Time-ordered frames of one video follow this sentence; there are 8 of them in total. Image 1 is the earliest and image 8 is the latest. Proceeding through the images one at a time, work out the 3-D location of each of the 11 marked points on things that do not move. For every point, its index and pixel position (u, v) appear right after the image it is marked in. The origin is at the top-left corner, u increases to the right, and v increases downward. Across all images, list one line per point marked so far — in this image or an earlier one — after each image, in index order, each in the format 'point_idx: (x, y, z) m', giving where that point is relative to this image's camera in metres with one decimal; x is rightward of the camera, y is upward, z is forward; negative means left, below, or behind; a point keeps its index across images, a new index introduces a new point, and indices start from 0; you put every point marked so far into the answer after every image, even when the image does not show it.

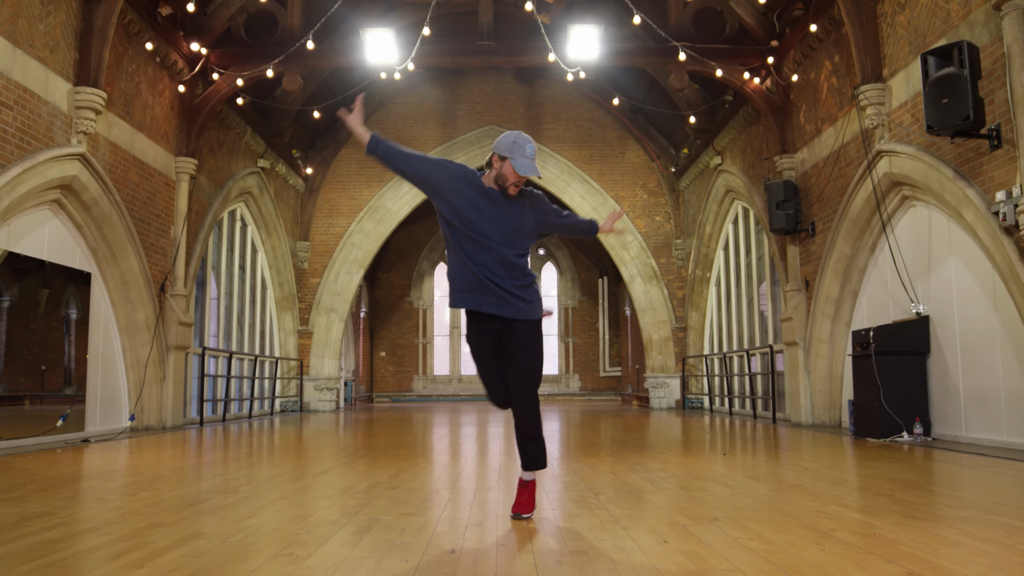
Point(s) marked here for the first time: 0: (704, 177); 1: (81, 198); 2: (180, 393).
0: (+3.0, +1.7, +13.1) m
1: (-3.7, +0.8, +7.3) m
2: (-3.5, -1.1, +9.0) m
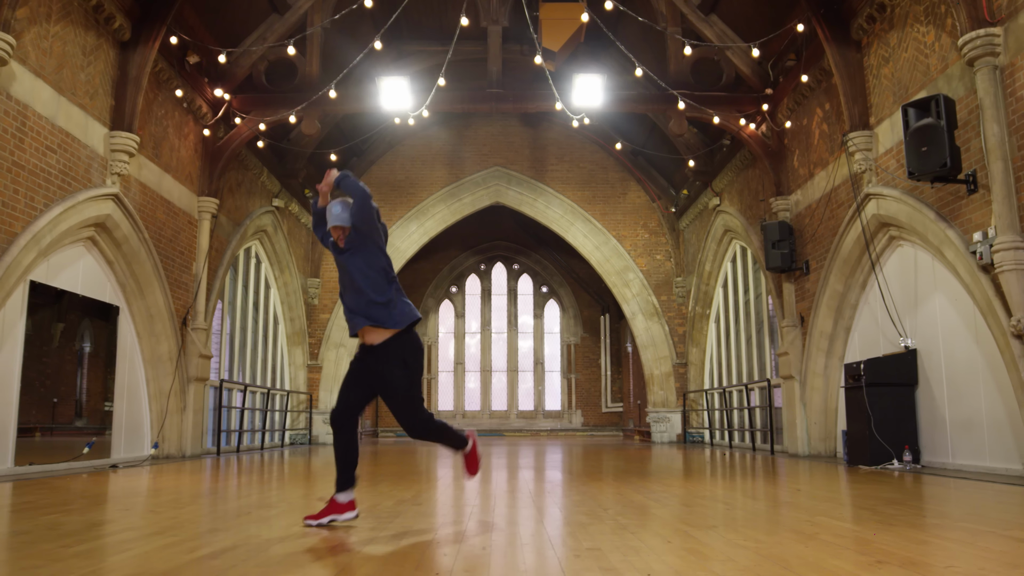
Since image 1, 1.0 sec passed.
0: (+3.1, +1.1, +13.5) m
1: (-3.7, +0.5, +7.7) m
2: (-3.5, -1.5, +9.3) m
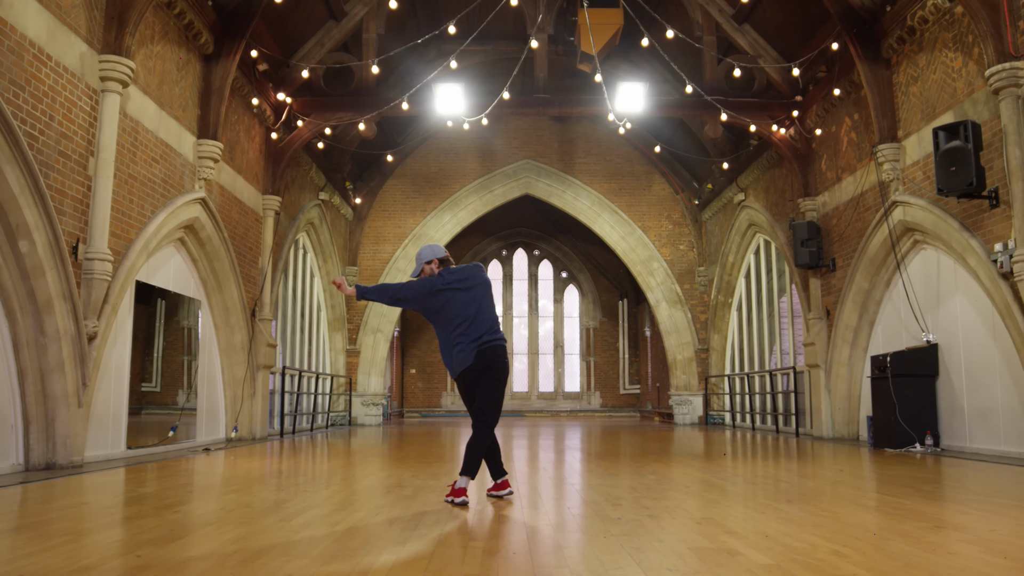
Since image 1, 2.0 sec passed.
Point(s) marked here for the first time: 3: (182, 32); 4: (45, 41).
0: (+3.6, +1.3, +14.2) m
1: (-3.1, +0.5, +8.4) m
2: (-2.9, -1.4, +10.1) m
3: (-3.0, +2.3, +7.8) m
4: (-3.1, +1.6, +5.5) m
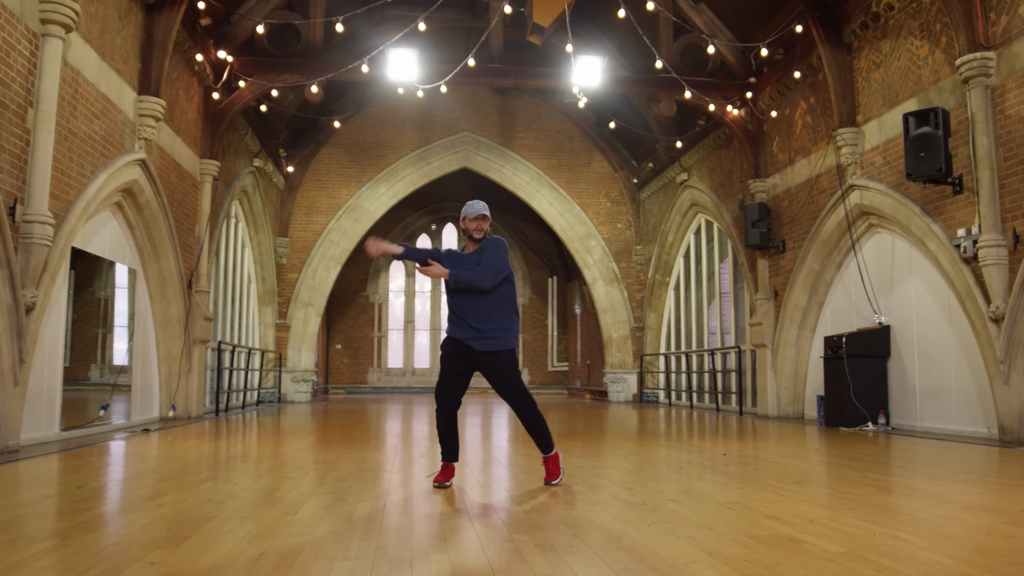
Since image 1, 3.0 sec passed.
0: (+2.6, +1.6, +14.3) m
1: (-3.5, +0.8, +7.8) m
2: (-3.5, -1.1, +9.5) m
3: (-3.3, +2.6, +7.2) m
4: (-3.1, +1.8, +5.0) m
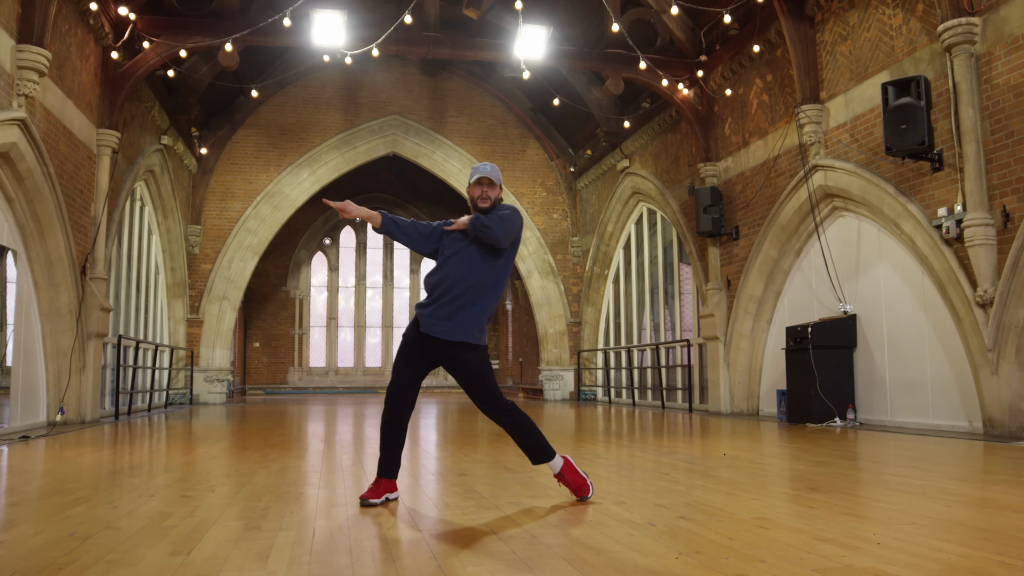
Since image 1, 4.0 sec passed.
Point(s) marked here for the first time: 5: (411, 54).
0: (+1.5, +1.8, +13.7) m
1: (-3.9, +1.0, +6.7) m
2: (-4.1, -0.9, +8.4) m
3: (-3.7, +2.8, +6.1) m
4: (-3.3, +2.0, +3.9) m
5: (-1.2, +2.8, +10.0) m
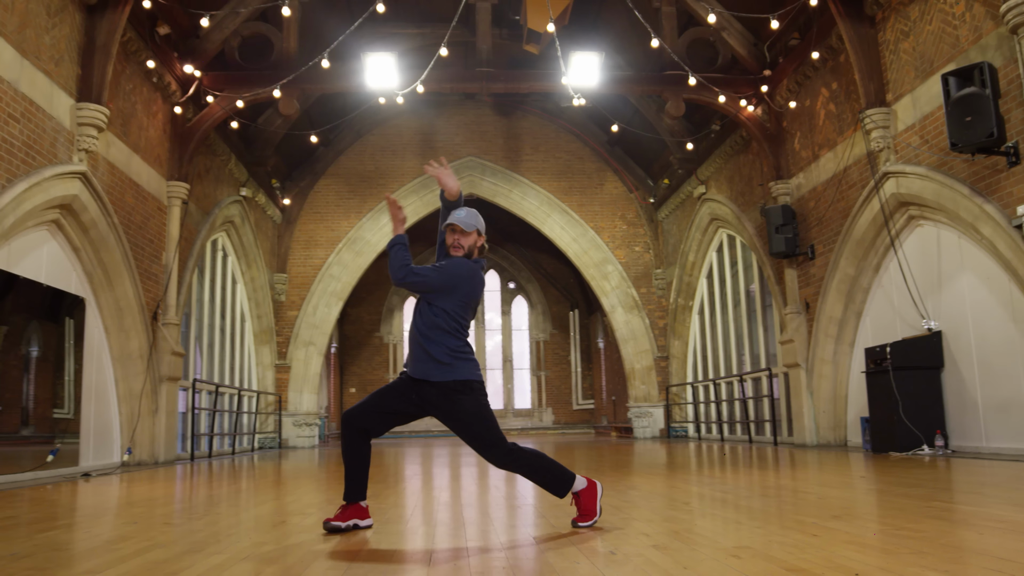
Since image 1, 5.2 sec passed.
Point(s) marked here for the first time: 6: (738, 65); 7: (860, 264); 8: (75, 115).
0: (+2.7, +1.3, +13.3) m
1: (-3.6, +0.6, +7.0) m
2: (-3.5, -1.4, +8.7) m
3: (-3.5, +2.4, +6.5) m
4: (-3.4, +1.7, +4.2) m
5: (-0.5, +2.3, +10.1) m
6: (+2.7, +2.6, +10.0) m
7: (+3.3, +0.2, +7.9) m
8: (-3.5, +1.4, +6.8) m
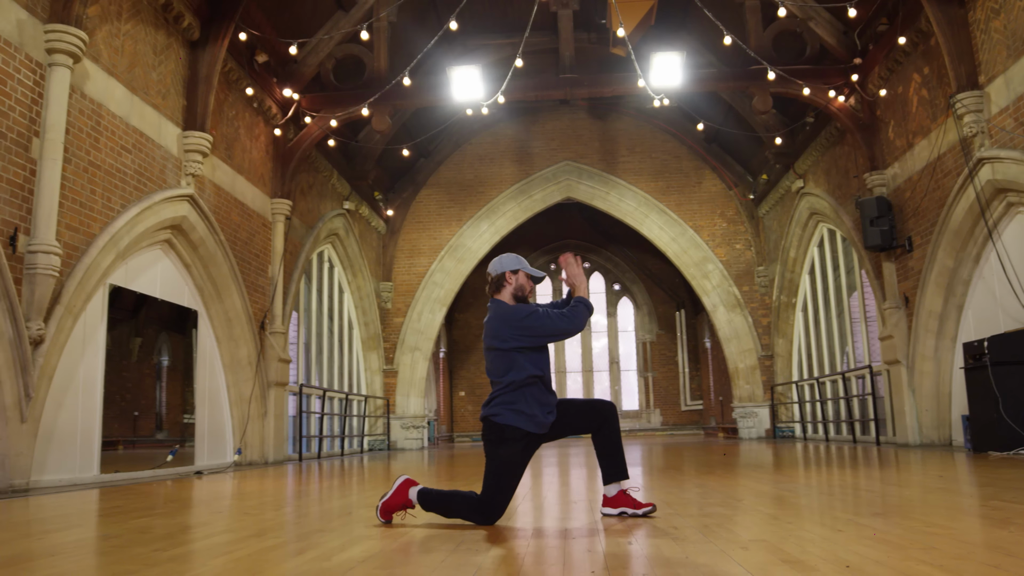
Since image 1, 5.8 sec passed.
0: (+4.2, +1.3, +13.0) m
1: (-2.9, +0.5, +7.7) m
2: (-2.5, -1.5, +9.2) m
3: (-3.0, +2.3, +7.1) m
4: (-3.1, +1.6, +4.8) m
5: (+0.5, +2.3, +10.2) m
6: (+3.6, +2.7, +9.7) m
7: (+4.0, +0.3, +7.6) m
8: (-2.9, +1.3, +7.4) m
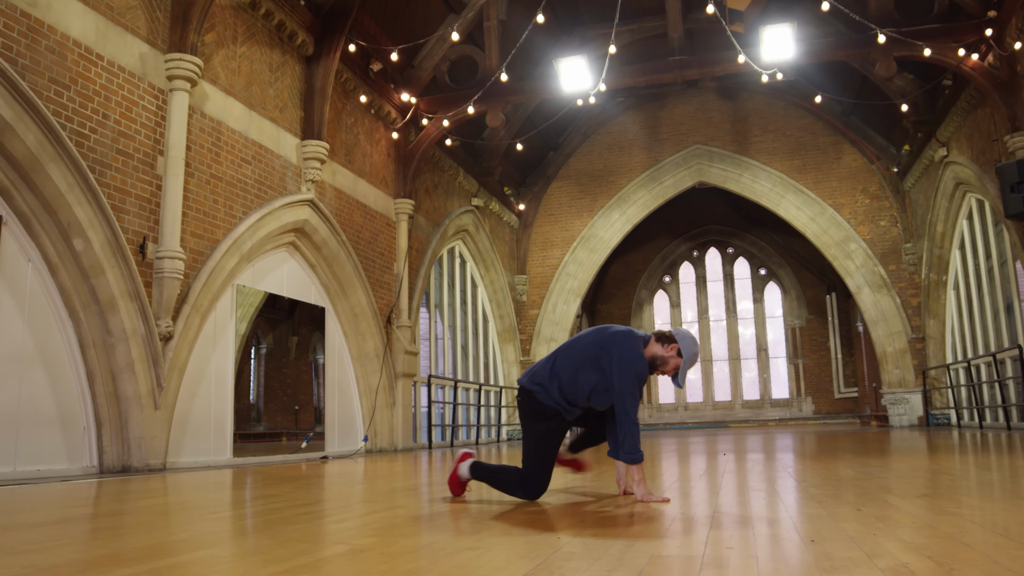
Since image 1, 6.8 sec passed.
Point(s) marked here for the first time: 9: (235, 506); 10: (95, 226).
0: (+6.0, +1.7, +12.1) m
1: (-1.9, +0.5, +8.2) m
2: (-1.2, -1.5, +9.7) m
3: (-2.1, +2.3, +7.7) m
4: (-2.7, +1.6, +5.5) m
5: (+1.8, +2.5, +10.1) m
6: (+4.8, +2.9, +9.0) m
7: (+4.8, +0.5, +6.8) m
8: (-2.0, +1.3, +8.0) m
9: (-1.2, -0.9, +3.5) m
10: (-2.6, +0.4, +5.4) m
